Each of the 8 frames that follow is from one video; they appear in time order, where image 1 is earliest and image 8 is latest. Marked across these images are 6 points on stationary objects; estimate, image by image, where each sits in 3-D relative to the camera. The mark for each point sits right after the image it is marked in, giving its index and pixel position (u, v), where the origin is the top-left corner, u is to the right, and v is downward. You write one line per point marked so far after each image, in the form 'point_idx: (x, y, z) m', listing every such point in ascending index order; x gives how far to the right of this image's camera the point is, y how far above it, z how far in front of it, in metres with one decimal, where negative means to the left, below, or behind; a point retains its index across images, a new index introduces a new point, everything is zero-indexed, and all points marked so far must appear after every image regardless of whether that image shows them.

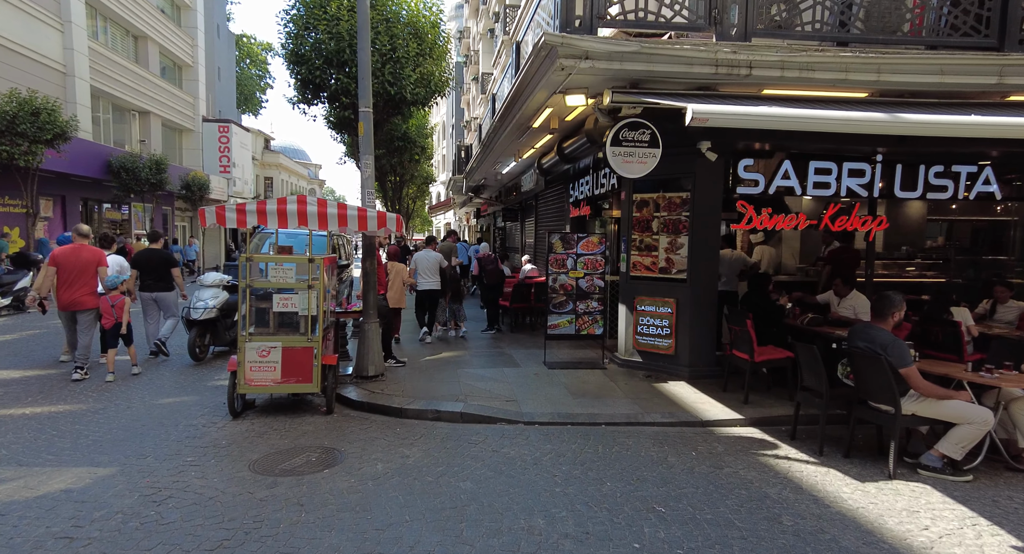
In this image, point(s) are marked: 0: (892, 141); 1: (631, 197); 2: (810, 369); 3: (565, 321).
0: (+5.3, +1.9, +7.9) m
1: (+1.8, +1.2, +8.6) m
2: (+3.0, -0.9, +5.8) m
3: (+0.8, -0.7, +8.7) m
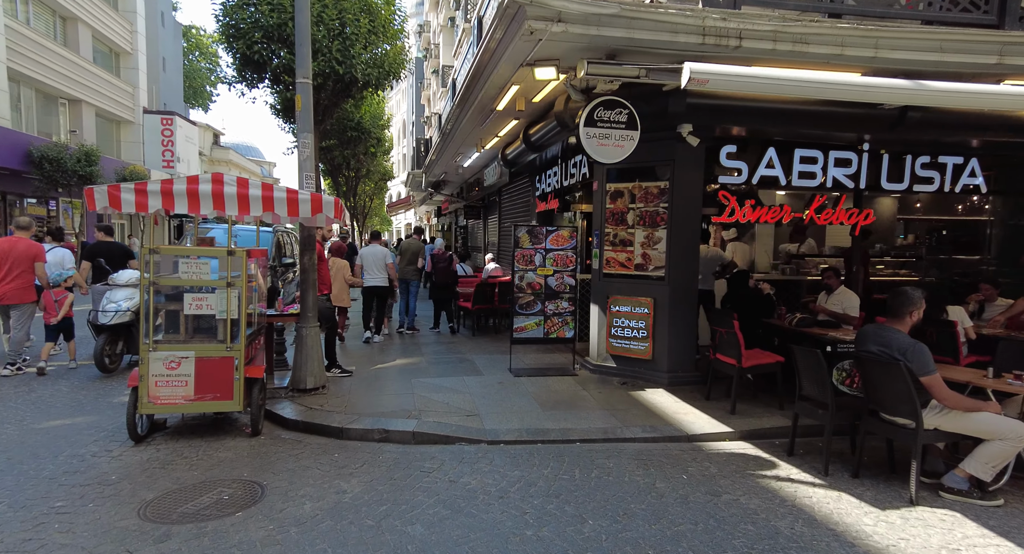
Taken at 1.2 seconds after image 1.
0: (+4.8, +1.9, +7.4) m
1: (+1.3, +1.2, +7.9) m
2: (+2.7, -0.9, +5.1) m
3: (+0.3, -0.7, +7.9) m
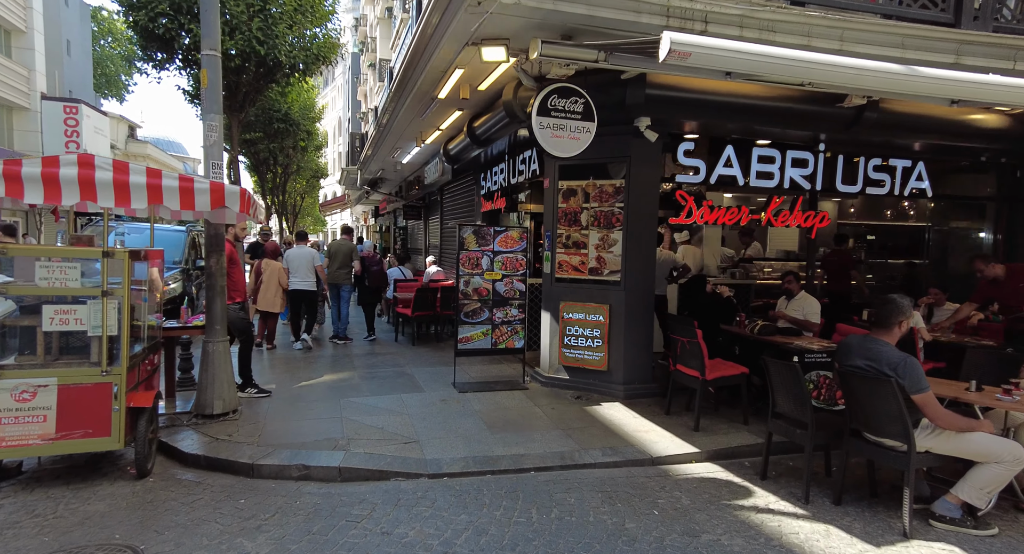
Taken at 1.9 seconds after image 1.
0: (+4.1, +1.9, +7.2) m
1: (+0.6, +1.2, +7.3) m
2: (+2.2, -0.9, +4.7) m
3: (-0.4, -0.7, +7.2) m
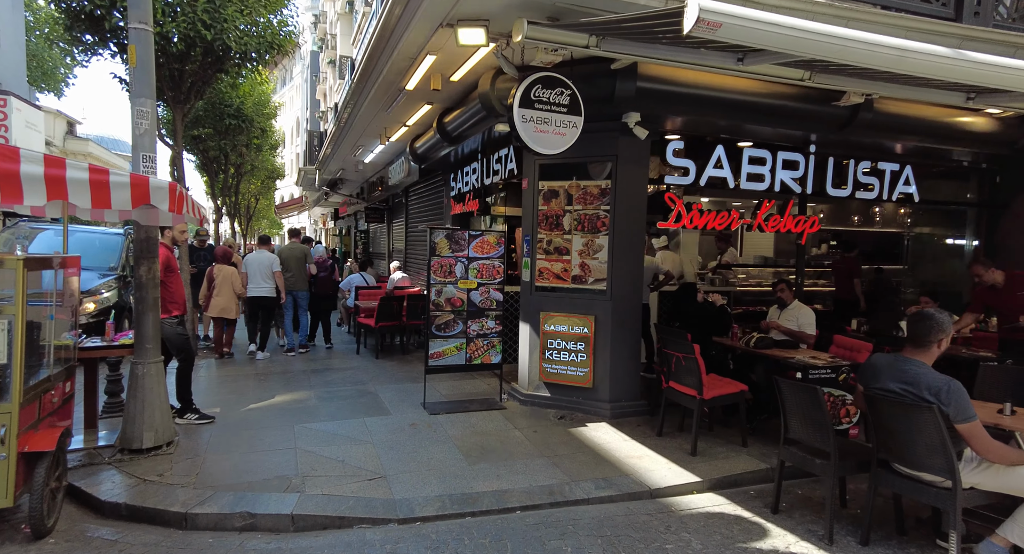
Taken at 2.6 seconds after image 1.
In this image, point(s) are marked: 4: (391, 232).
0: (+3.8, +1.8, +6.8) m
1: (+0.3, +1.1, +6.7) m
2: (+2.1, -1.0, +4.2) m
3: (-0.7, -0.8, +6.5) m
4: (-3.5, +1.3, +16.8) m
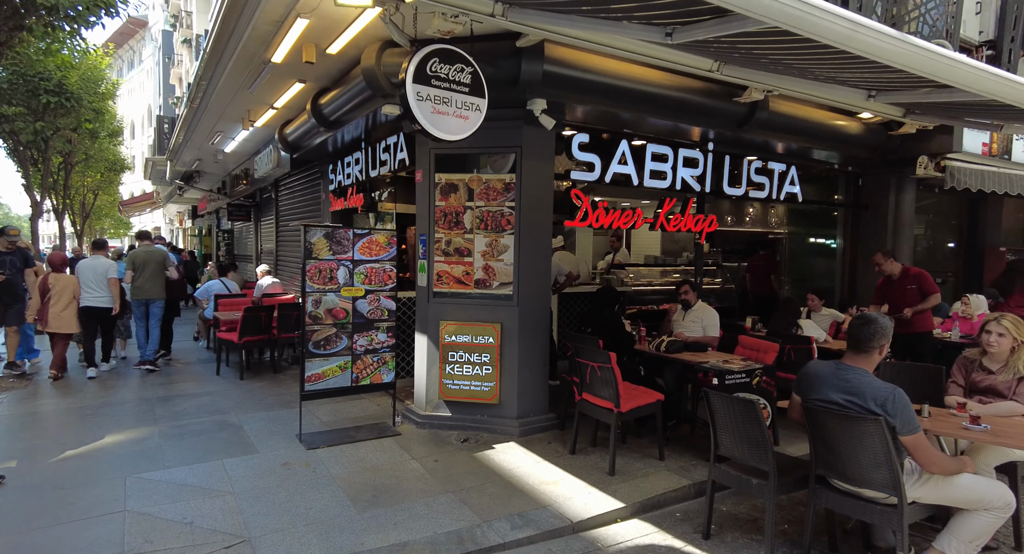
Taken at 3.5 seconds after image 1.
0: (+2.6, +1.8, +6.7) m
1: (-0.9, +1.0, +5.9) m
2: (+1.5, -1.0, +3.8) m
3: (-1.7, -0.9, +5.6) m
4: (-6.6, +1.2, +15.1) m
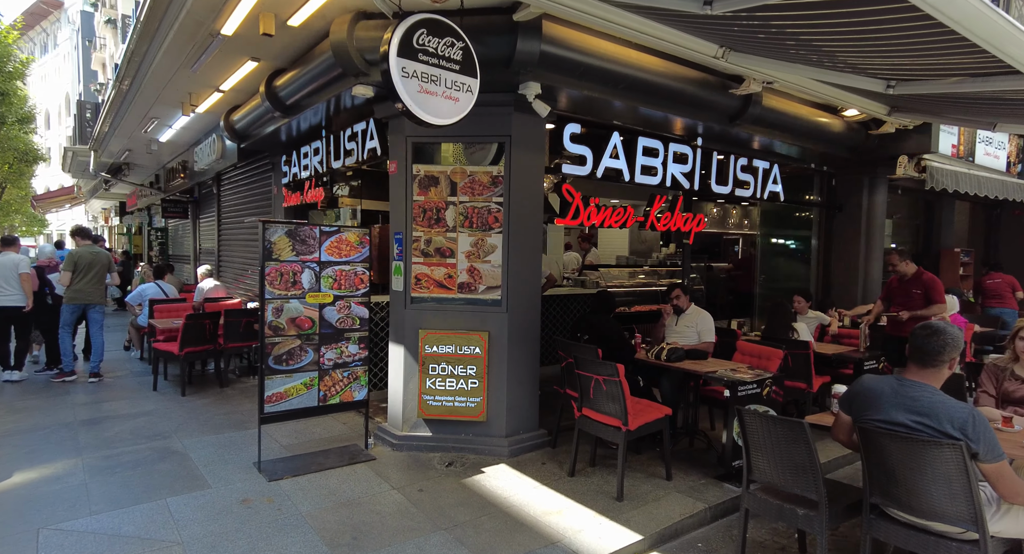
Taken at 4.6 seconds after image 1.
0: (+2.4, +1.8, +6.4) m
1: (-1.0, +1.0, +5.3) m
2: (+1.5, -1.1, +3.4) m
3: (-1.8, -0.9, +4.9) m
4: (-7.6, +1.1, +13.8) m
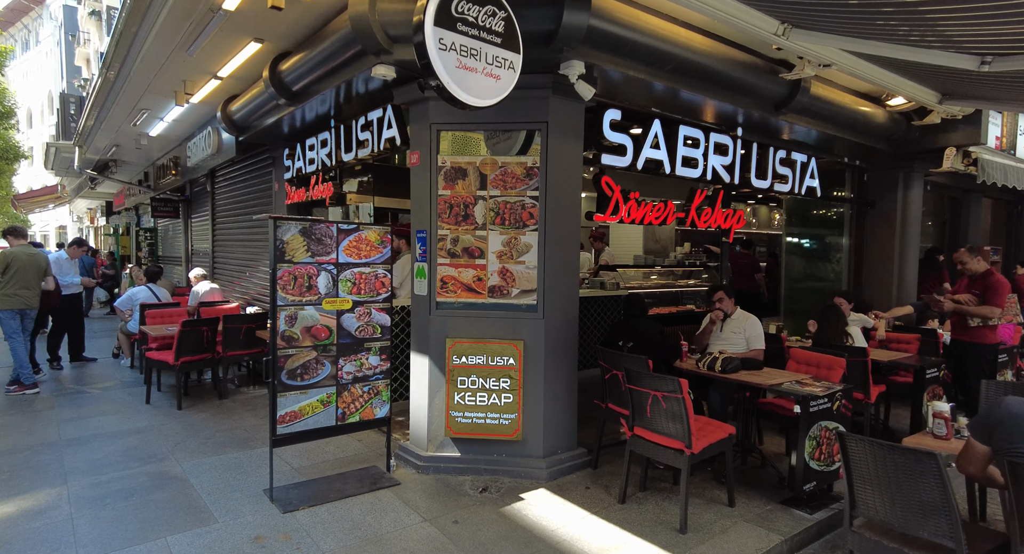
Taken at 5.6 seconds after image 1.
0: (+2.7, +1.8, +5.9) m
1: (-0.7, +1.0, +4.7) m
2: (+1.9, -1.1, +2.9) m
3: (-1.5, -1.0, +4.3) m
4: (-7.4, +1.1, +13.2) m
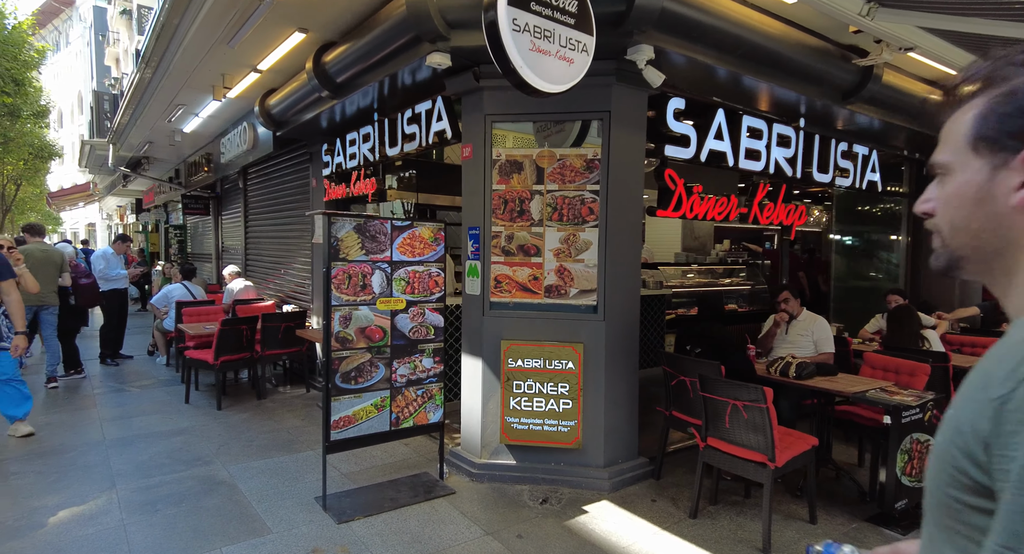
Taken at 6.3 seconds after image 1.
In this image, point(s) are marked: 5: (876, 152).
0: (+3.2, +1.8, +5.6) m
1: (-0.2, +1.0, +4.5) m
2: (+2.3, -1.1, +2.6) m
3: (-1.0, -0.9, +4.1) m
4: (-6.6, +1.1, +13.2) m
5: (+4.5, +1.6, +7.1) m
